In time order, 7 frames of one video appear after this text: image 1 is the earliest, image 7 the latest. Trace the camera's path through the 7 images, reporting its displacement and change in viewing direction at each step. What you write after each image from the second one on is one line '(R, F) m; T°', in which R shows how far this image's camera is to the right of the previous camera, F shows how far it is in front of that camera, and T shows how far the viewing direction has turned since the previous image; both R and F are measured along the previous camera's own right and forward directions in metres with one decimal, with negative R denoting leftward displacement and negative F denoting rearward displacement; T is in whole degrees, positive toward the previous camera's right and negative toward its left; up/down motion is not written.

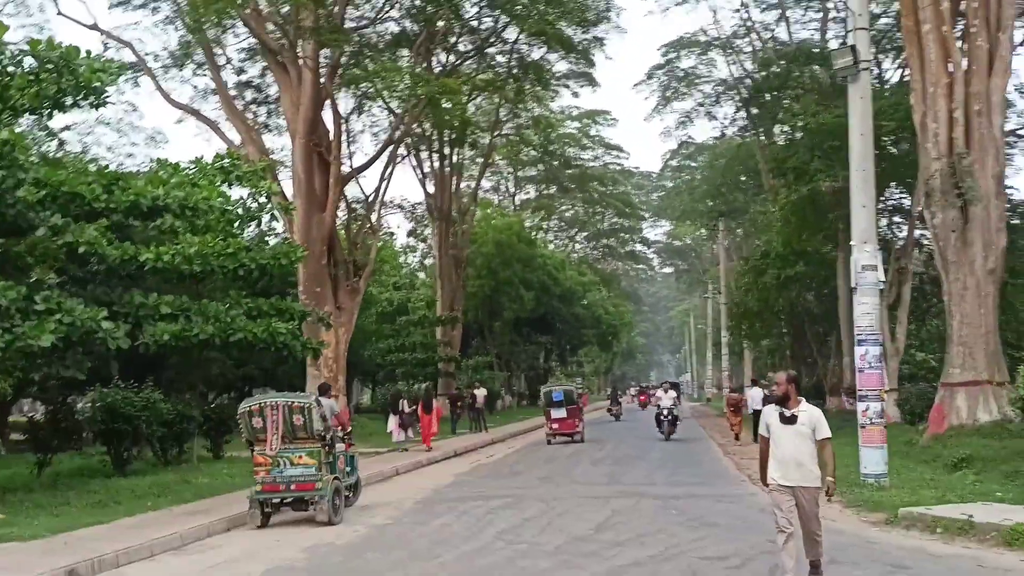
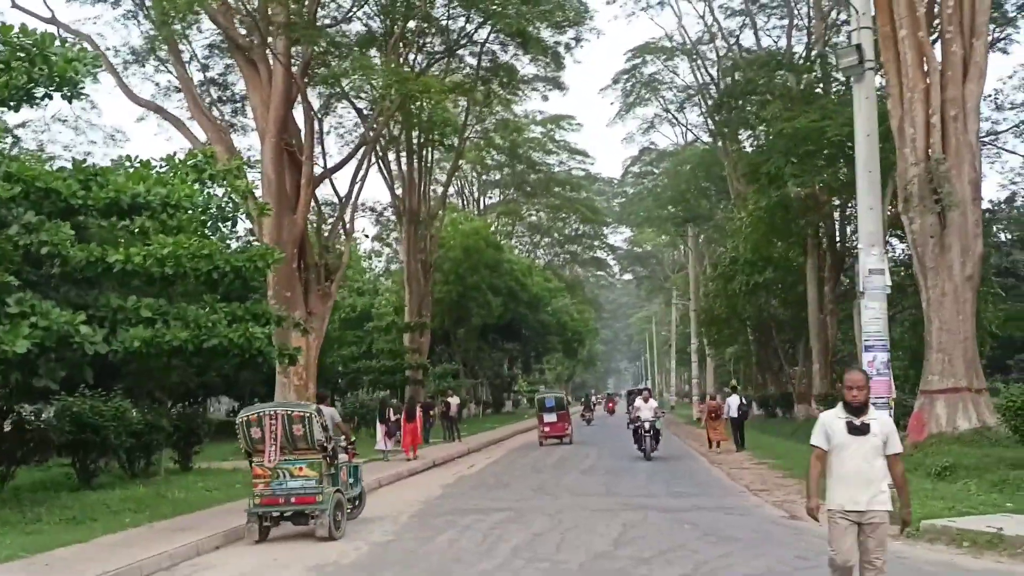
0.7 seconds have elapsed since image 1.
(-0.5, +0.5) m; +3°
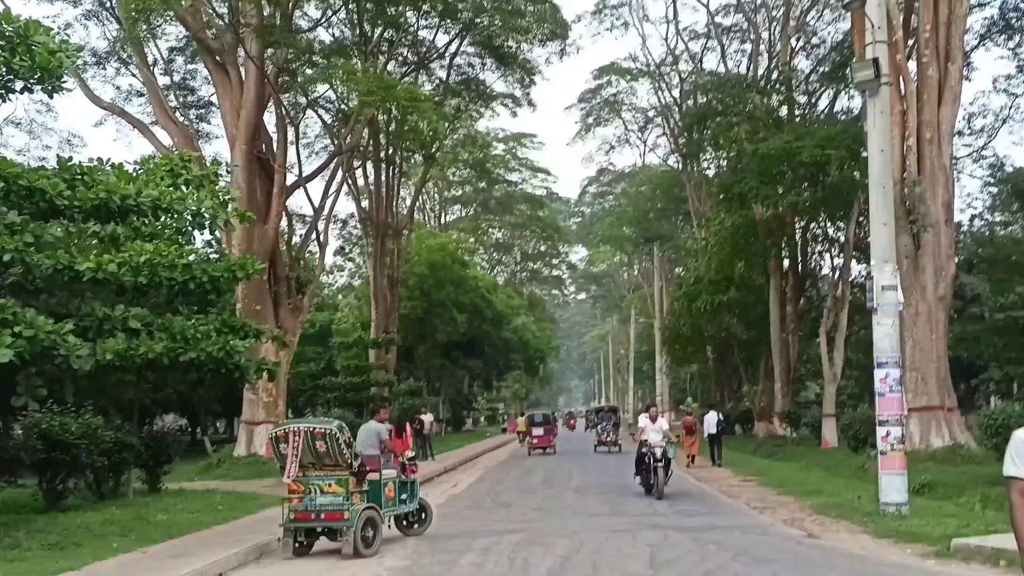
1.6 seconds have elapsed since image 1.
(-0.7, +0.4) m; +3°
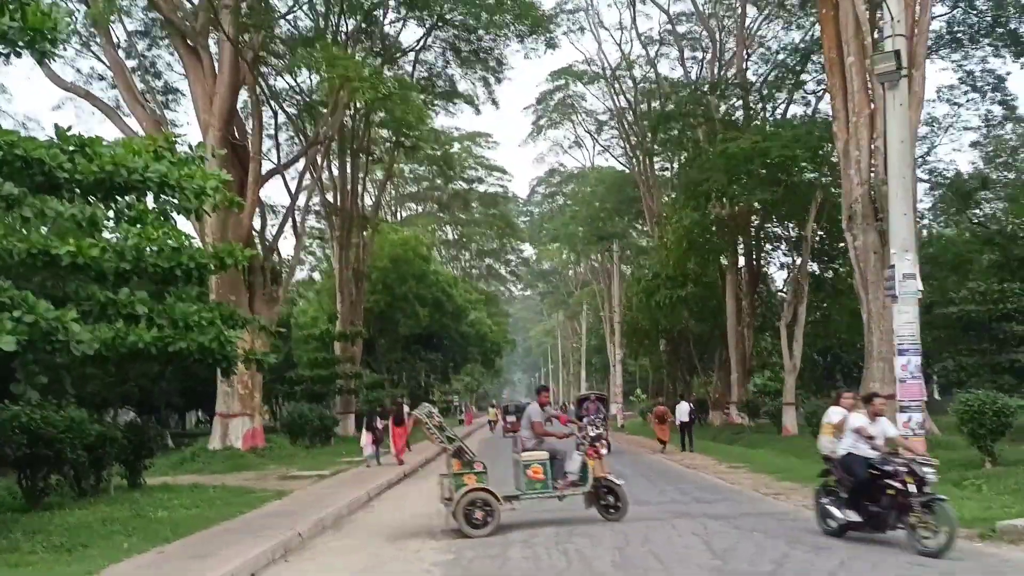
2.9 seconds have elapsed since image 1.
(-1.0, +0.2) m; +4°
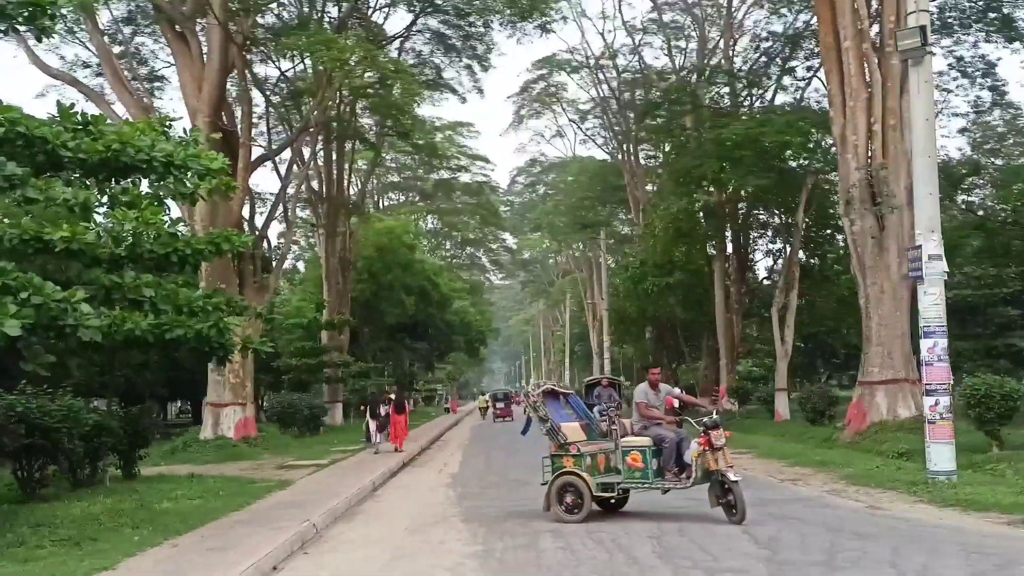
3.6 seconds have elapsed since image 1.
(-0.5, +0.3) m; +1°
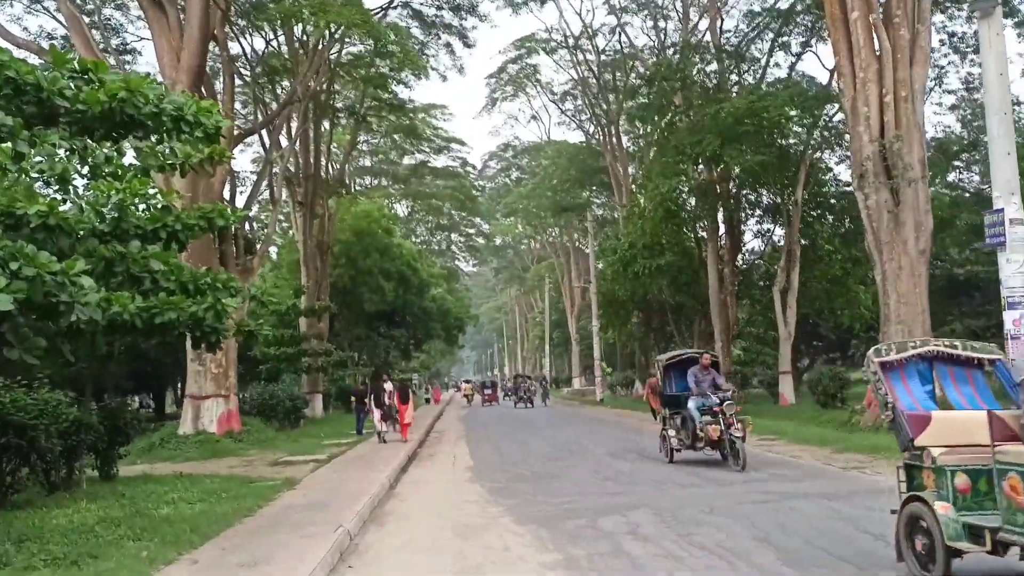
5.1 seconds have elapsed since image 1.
(-0.8, +1.2) m; +2°
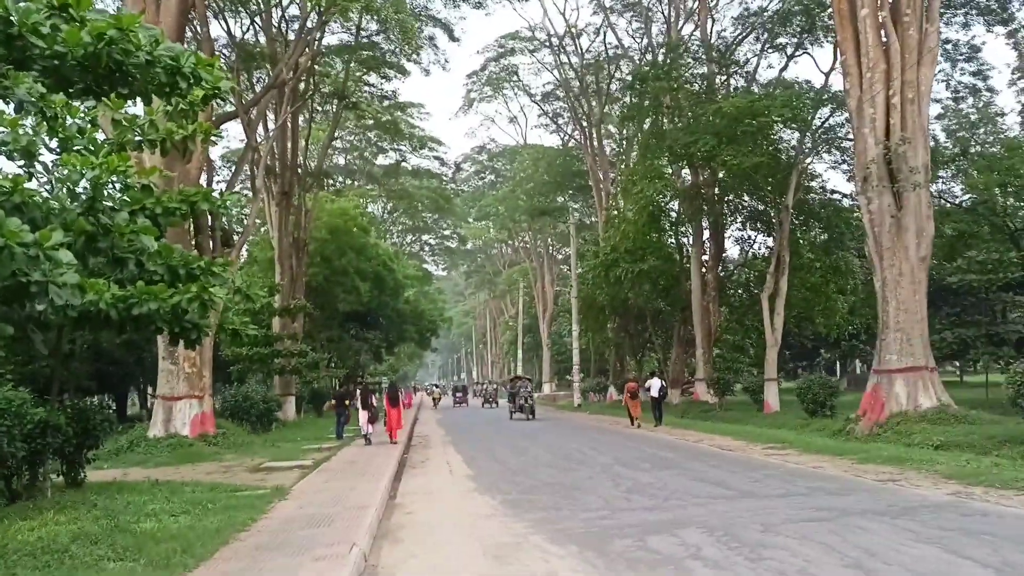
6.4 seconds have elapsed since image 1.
(-0.6, +1.0) m; +2°
